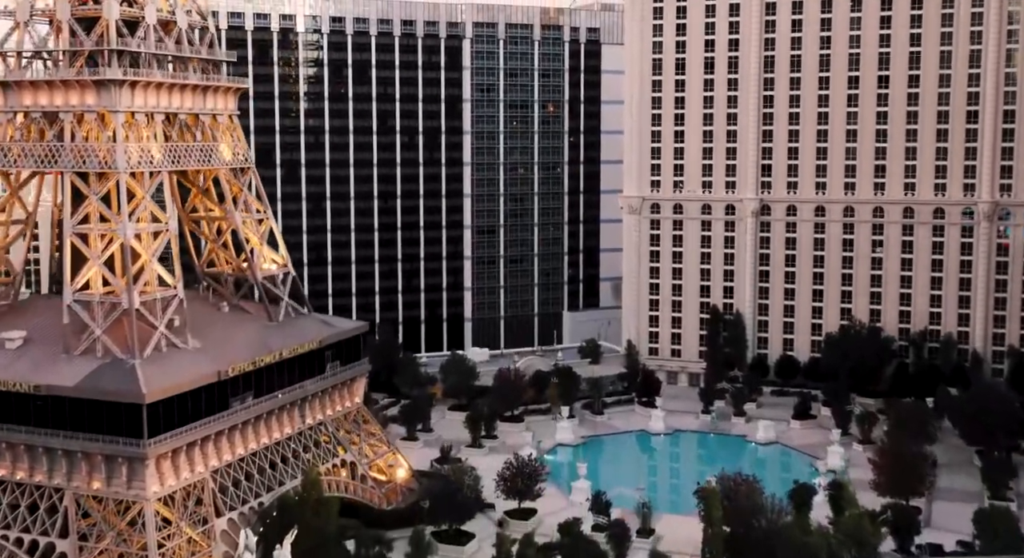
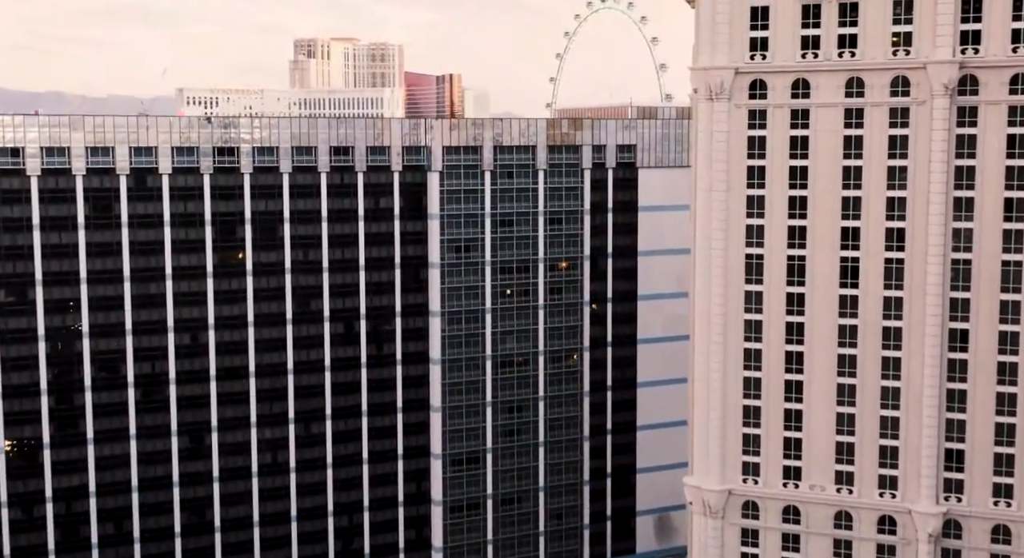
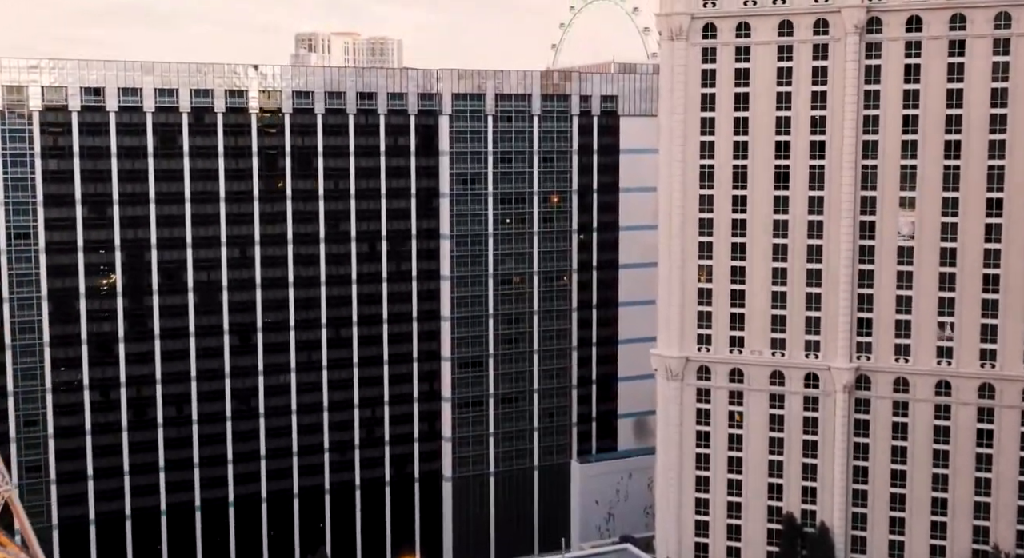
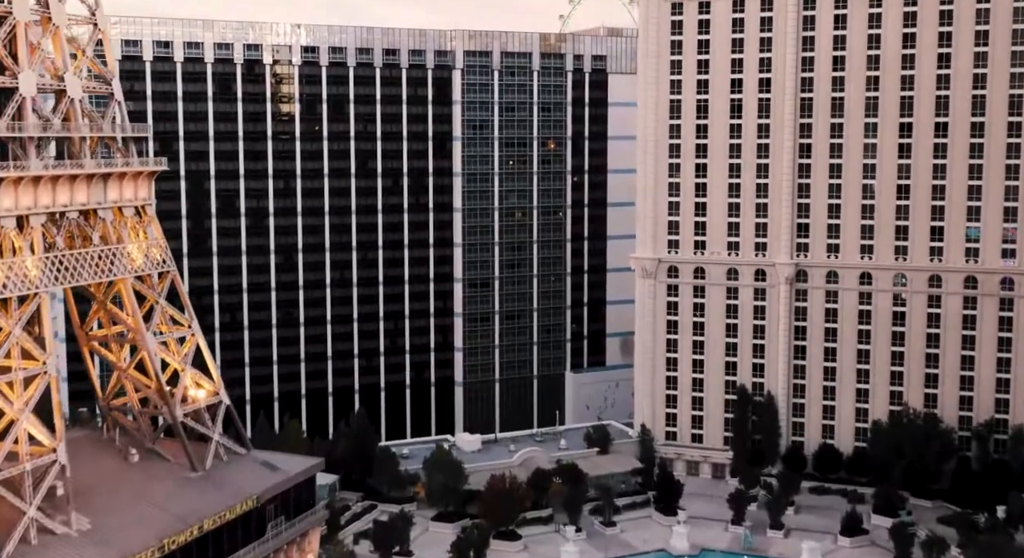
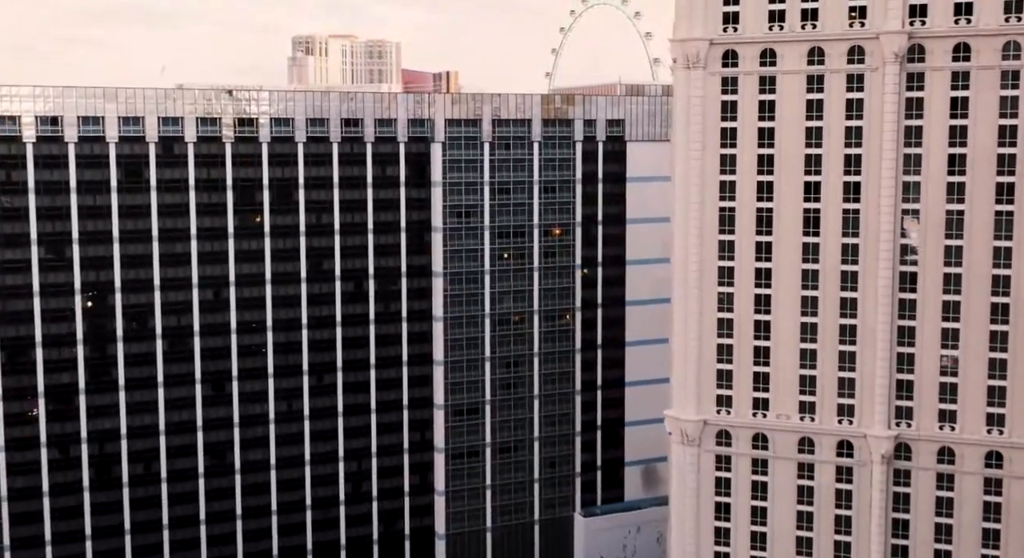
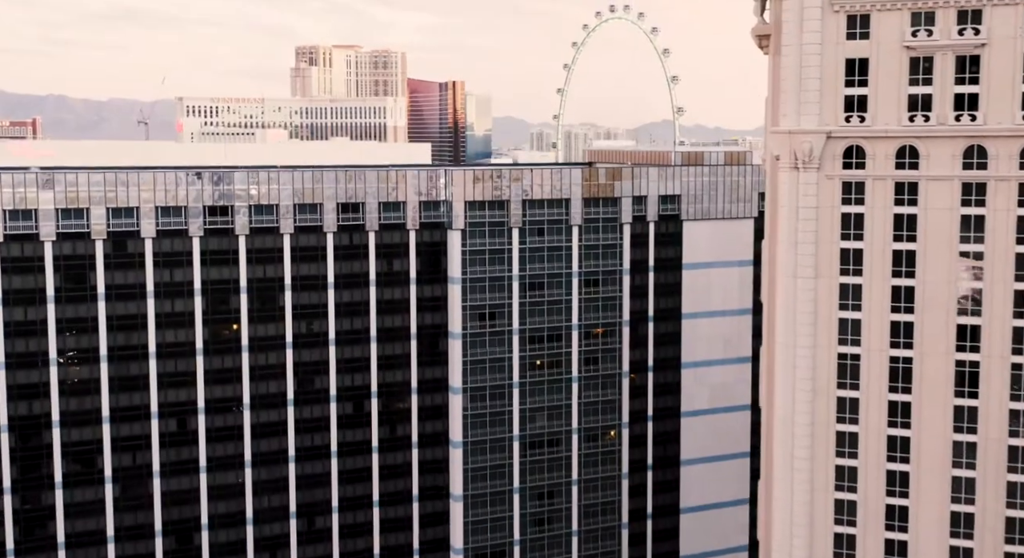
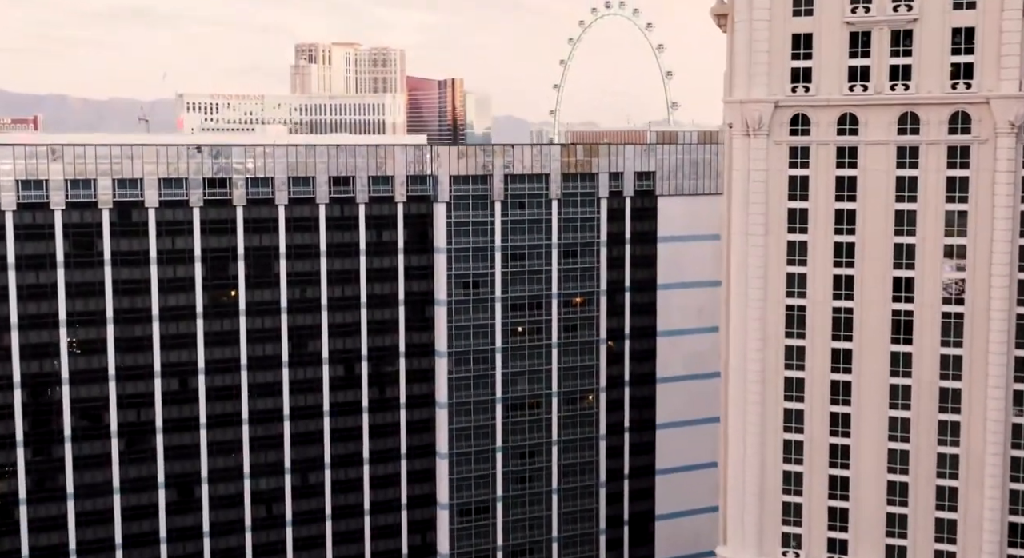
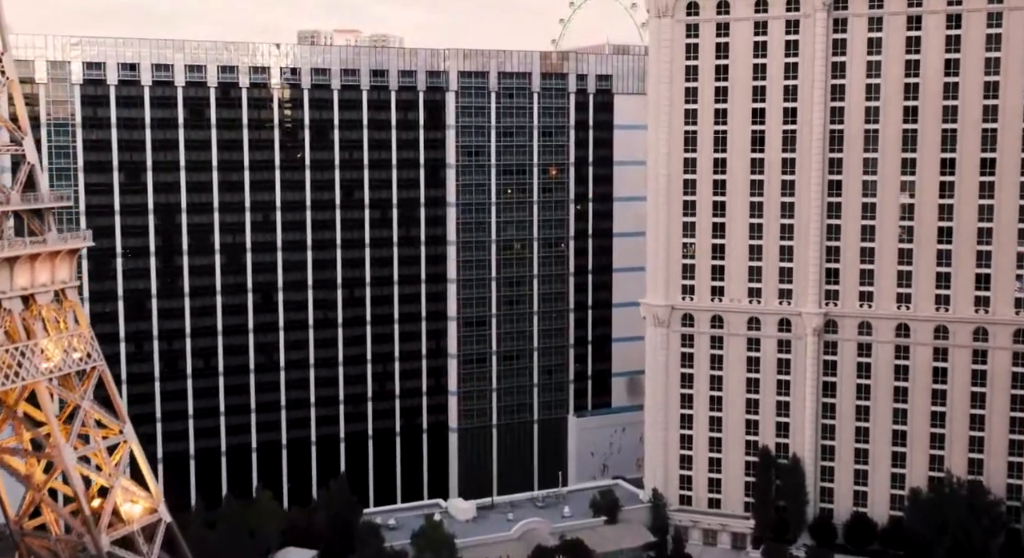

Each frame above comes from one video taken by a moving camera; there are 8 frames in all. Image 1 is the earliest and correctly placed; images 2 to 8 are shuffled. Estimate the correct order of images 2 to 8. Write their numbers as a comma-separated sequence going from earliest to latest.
4, 8, 3, 5, 2, 7, 6
